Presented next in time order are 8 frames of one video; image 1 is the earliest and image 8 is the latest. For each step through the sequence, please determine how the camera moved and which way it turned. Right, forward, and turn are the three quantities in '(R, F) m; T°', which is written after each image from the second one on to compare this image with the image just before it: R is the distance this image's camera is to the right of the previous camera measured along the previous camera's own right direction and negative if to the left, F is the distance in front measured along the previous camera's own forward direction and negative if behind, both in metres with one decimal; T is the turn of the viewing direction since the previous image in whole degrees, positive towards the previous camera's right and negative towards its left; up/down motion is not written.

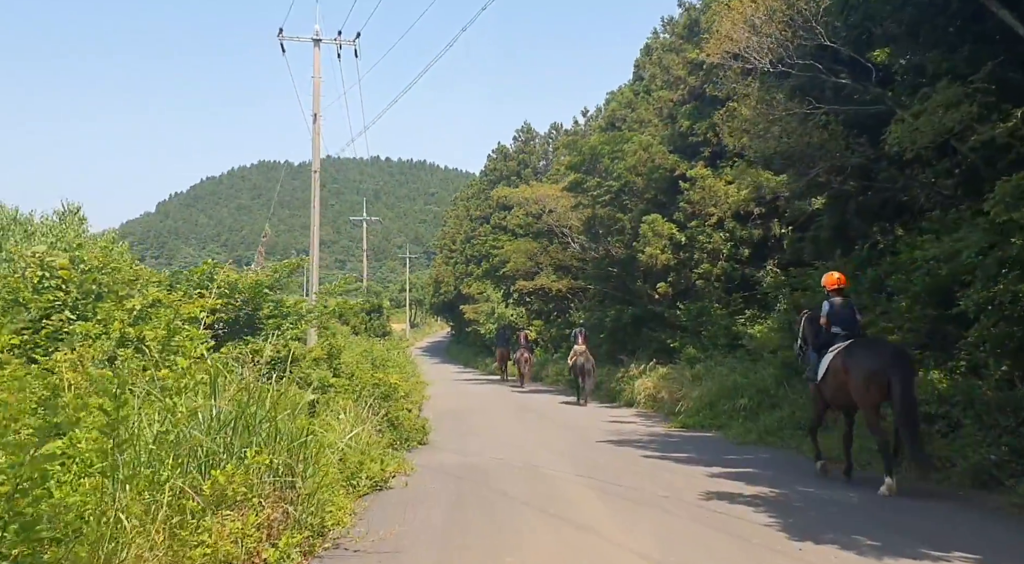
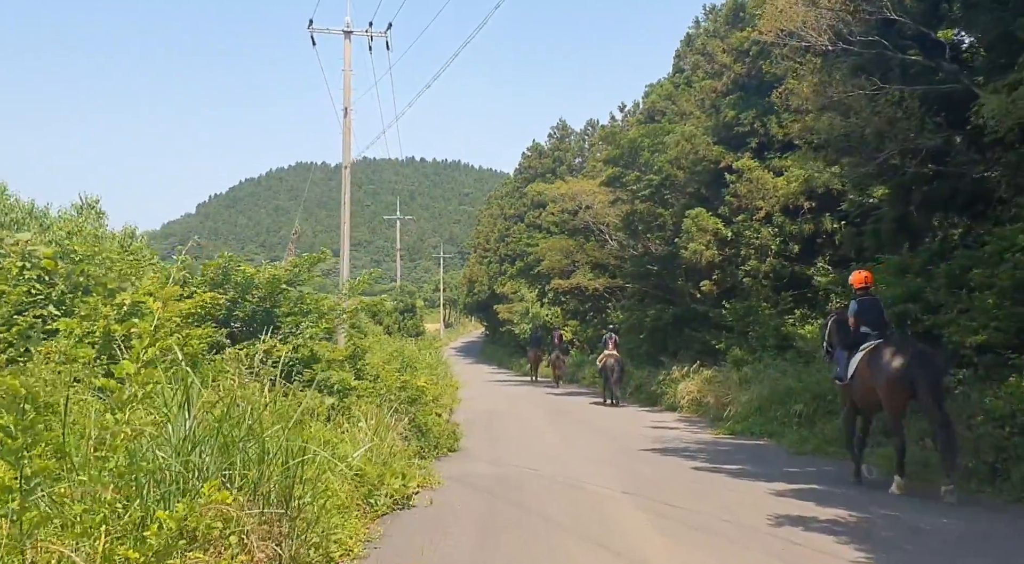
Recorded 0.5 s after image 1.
(0.0, +1.1) m; -2°
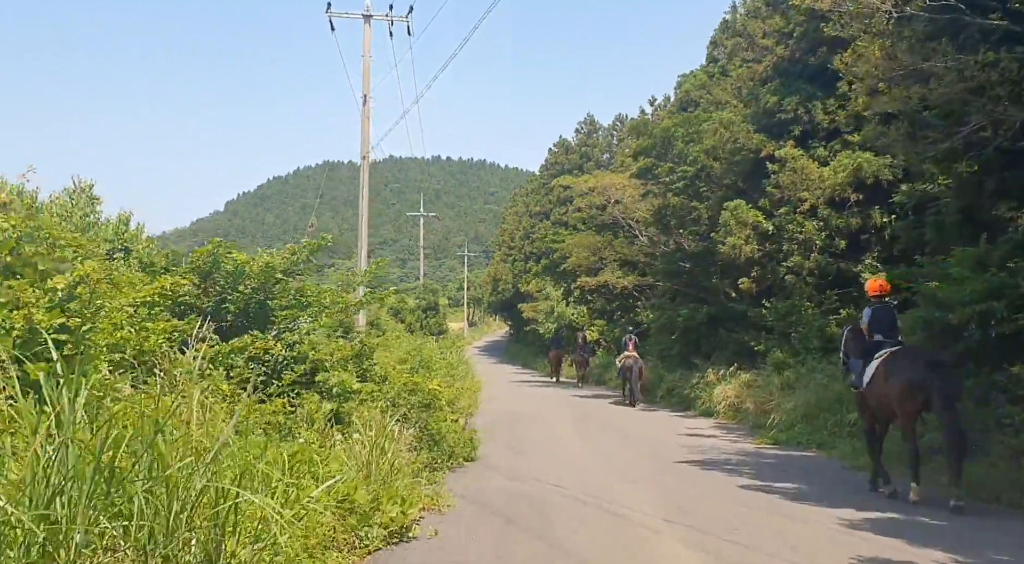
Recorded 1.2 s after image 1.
(0.0, +1.4) m; -2°
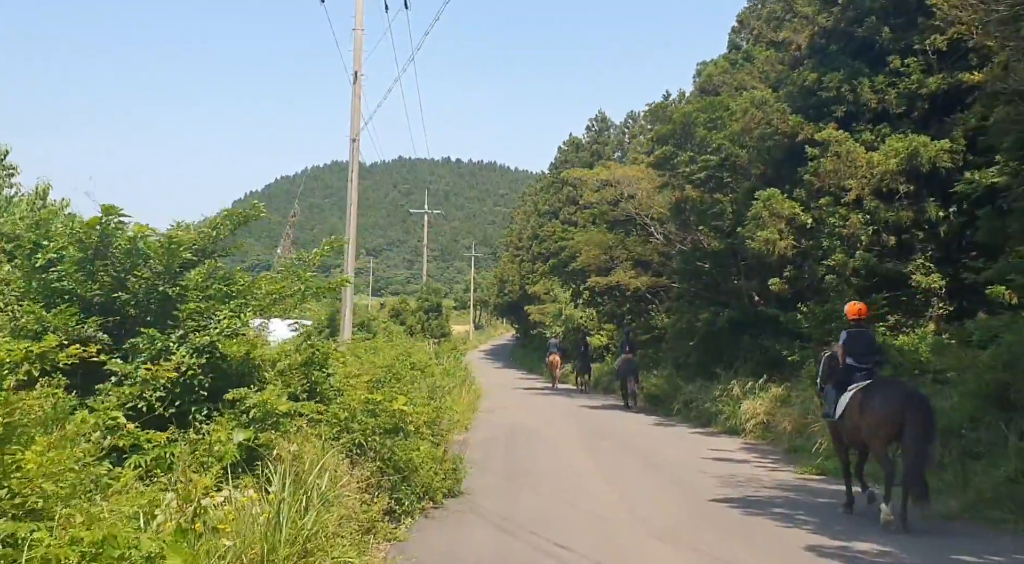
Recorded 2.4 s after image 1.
(+0.1, +2.6) m; 0°
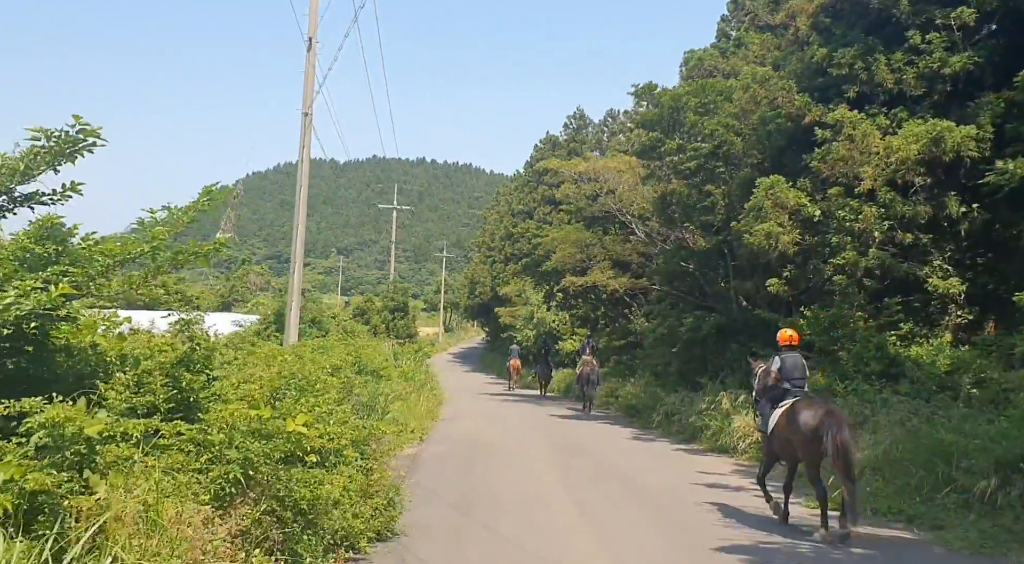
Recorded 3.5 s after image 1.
(+0.2, +2.4) m; +2°
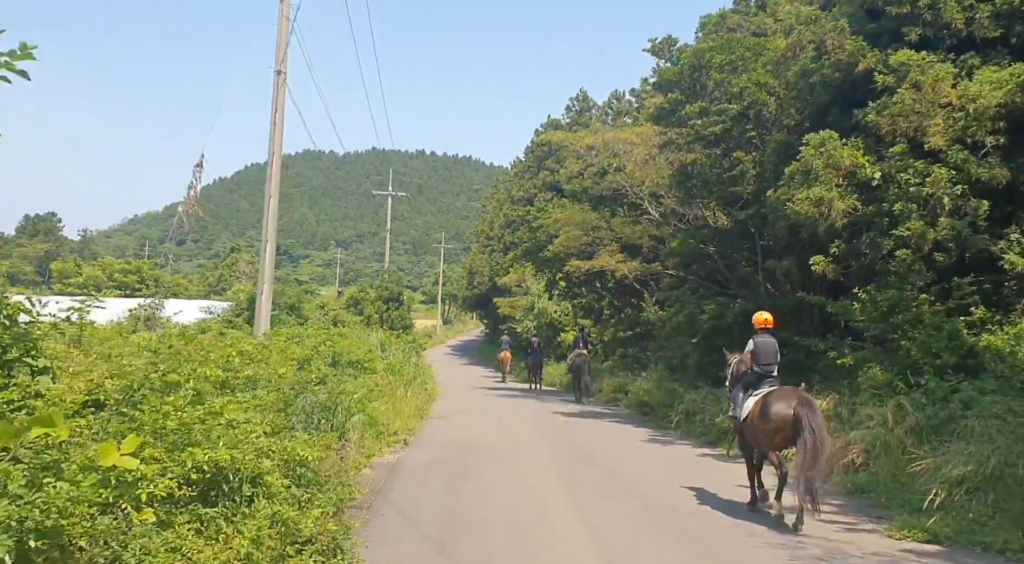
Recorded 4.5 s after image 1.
(0.0, +2.7) m; 0°
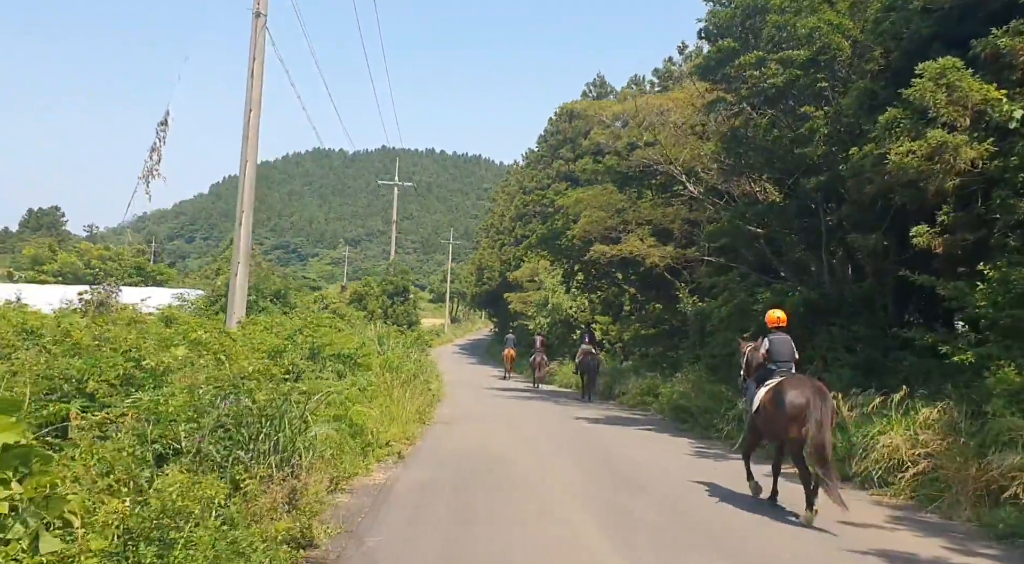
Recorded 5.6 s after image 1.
(-0.2, +3.2) m; -1°
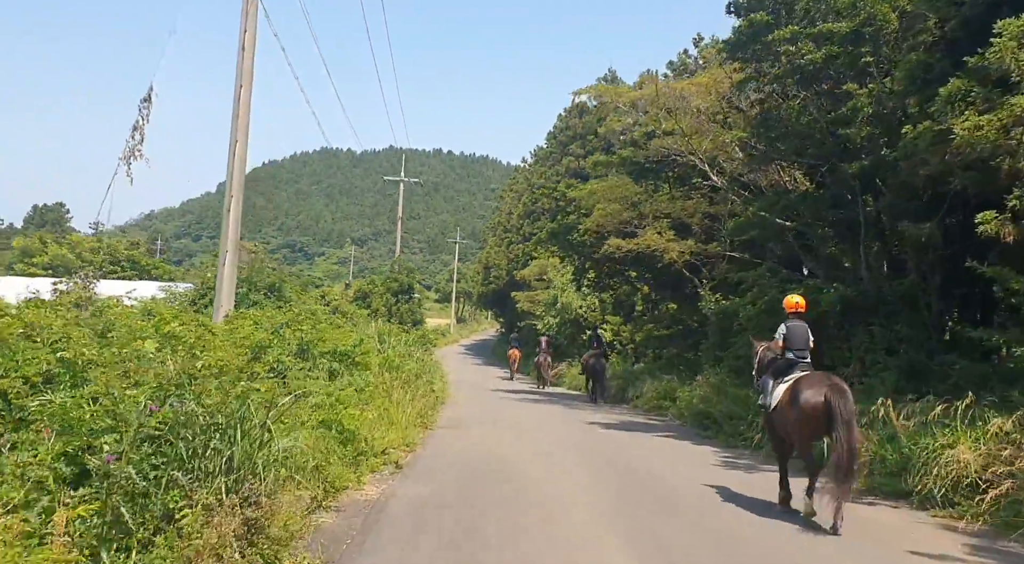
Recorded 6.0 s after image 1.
(-0.1, +1.4) m; 0°
